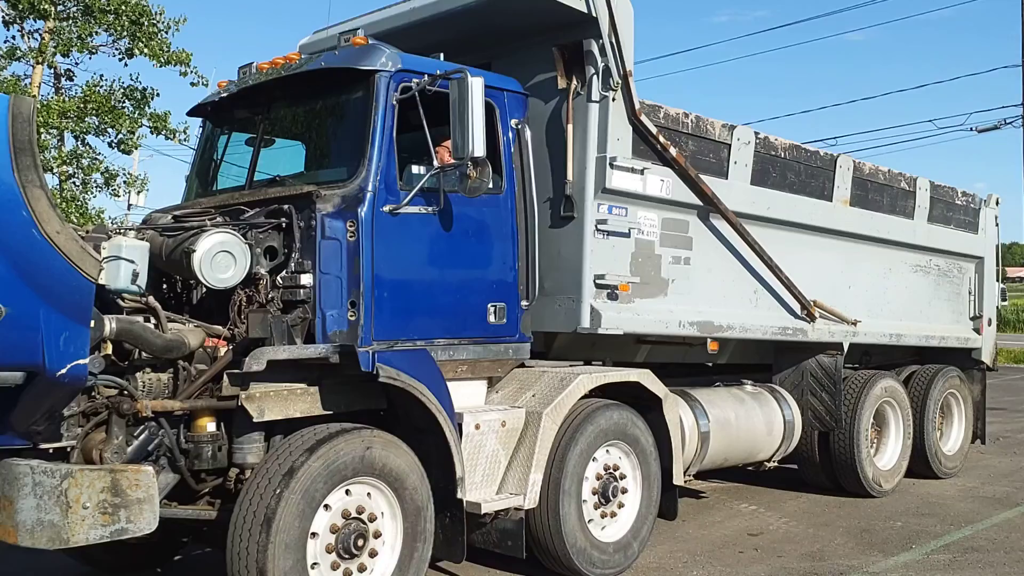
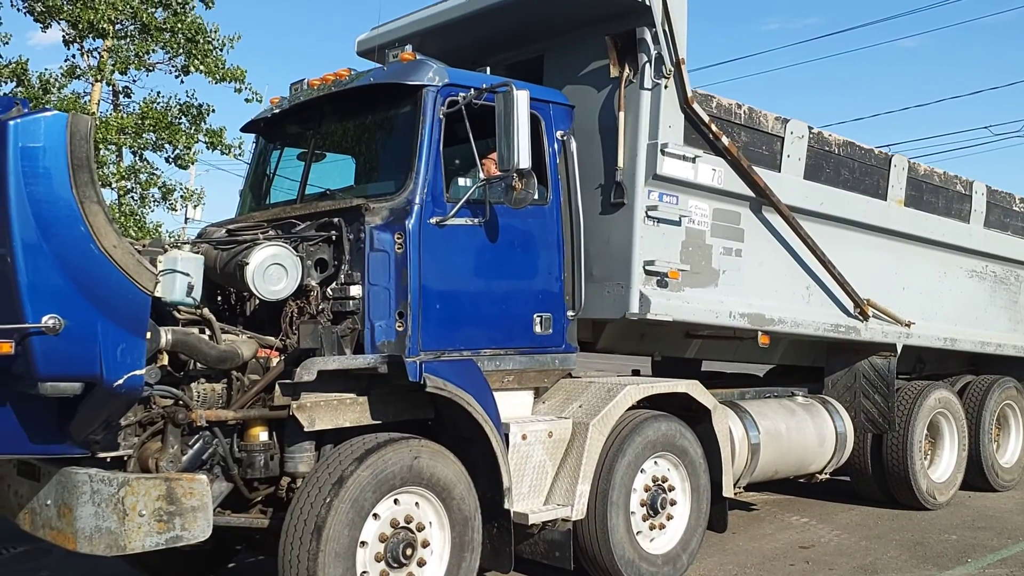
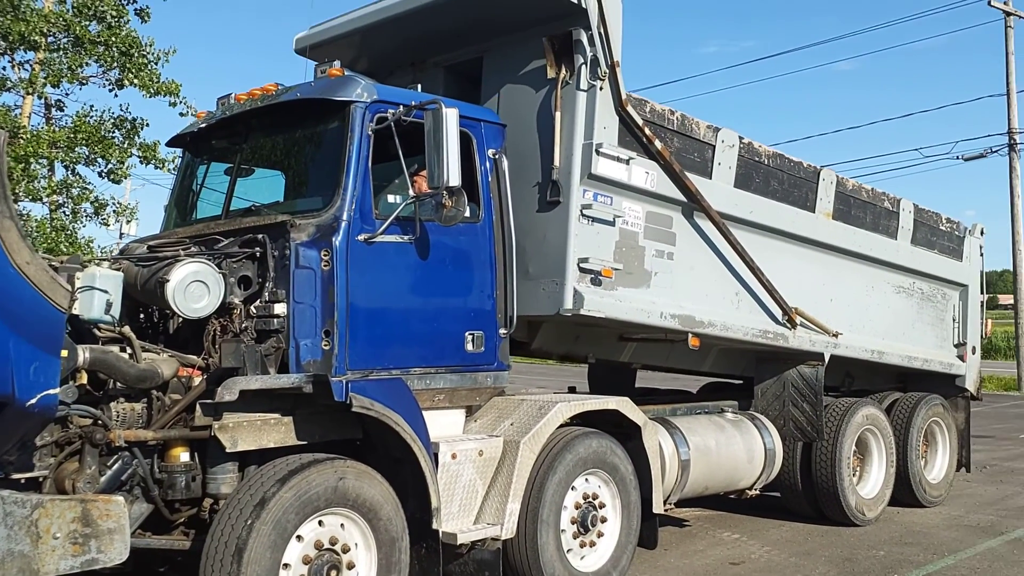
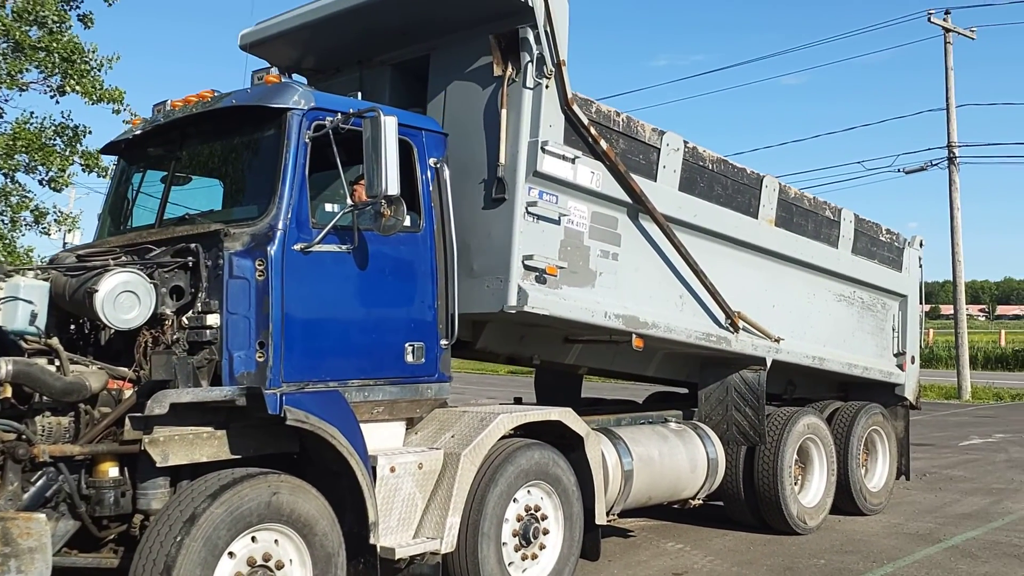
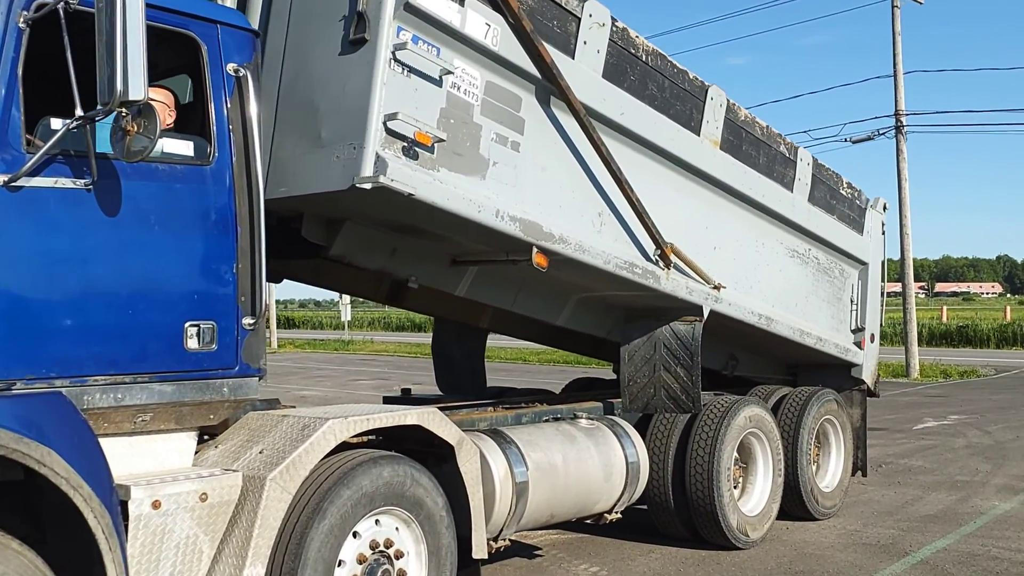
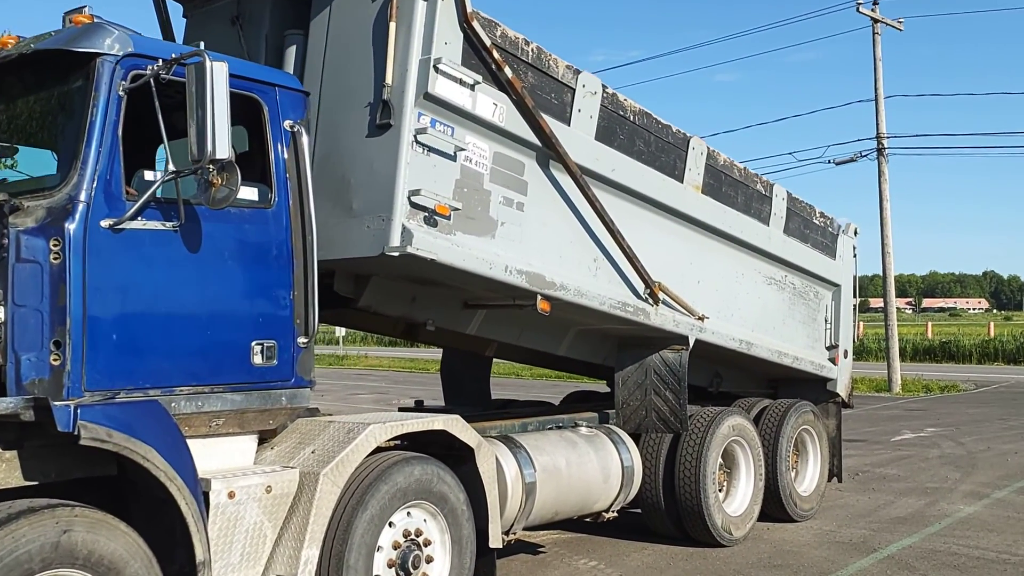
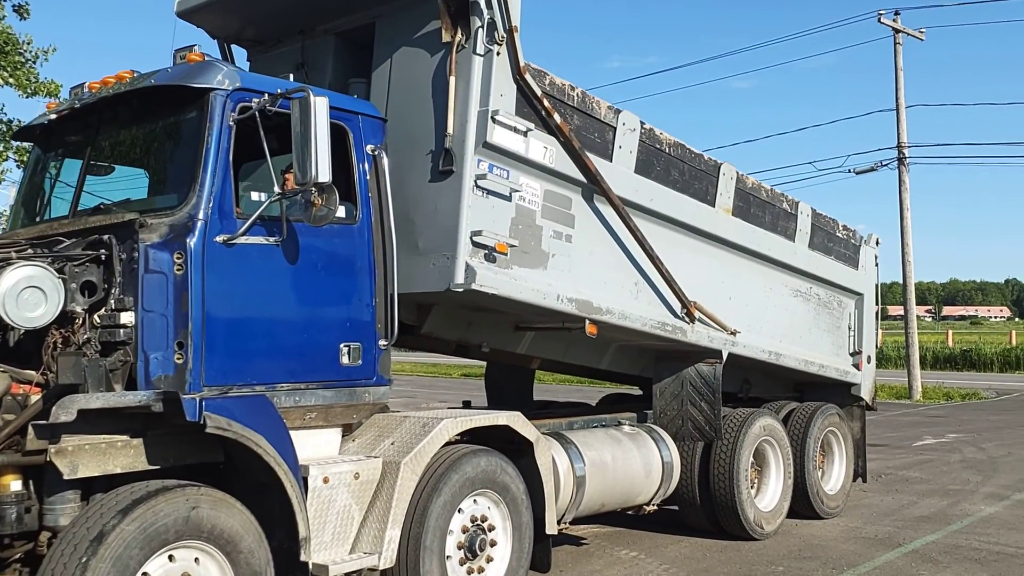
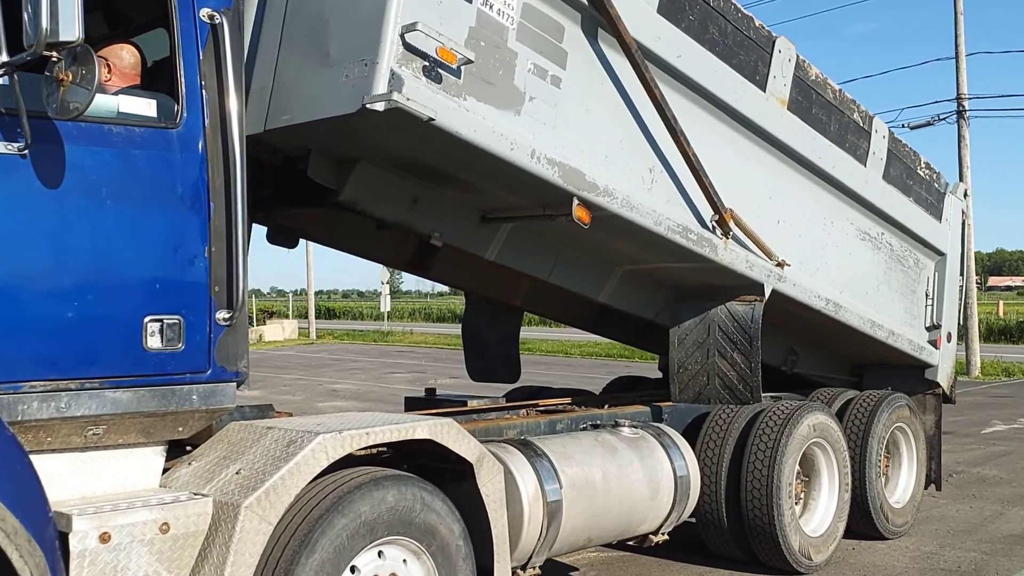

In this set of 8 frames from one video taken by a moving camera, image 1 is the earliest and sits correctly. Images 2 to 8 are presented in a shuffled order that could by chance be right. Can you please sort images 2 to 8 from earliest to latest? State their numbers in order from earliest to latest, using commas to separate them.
2, 3, 4, 7, 6, 5, 8
